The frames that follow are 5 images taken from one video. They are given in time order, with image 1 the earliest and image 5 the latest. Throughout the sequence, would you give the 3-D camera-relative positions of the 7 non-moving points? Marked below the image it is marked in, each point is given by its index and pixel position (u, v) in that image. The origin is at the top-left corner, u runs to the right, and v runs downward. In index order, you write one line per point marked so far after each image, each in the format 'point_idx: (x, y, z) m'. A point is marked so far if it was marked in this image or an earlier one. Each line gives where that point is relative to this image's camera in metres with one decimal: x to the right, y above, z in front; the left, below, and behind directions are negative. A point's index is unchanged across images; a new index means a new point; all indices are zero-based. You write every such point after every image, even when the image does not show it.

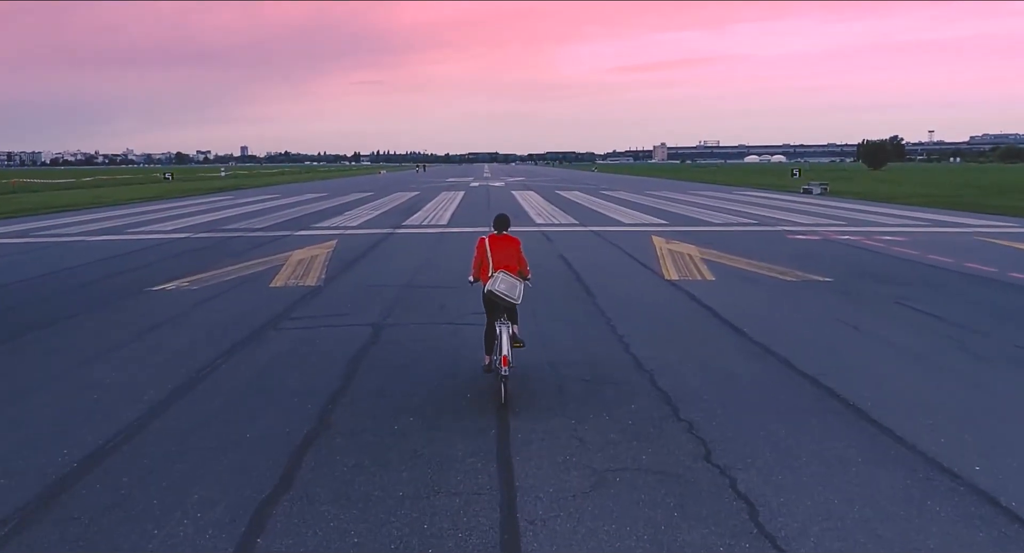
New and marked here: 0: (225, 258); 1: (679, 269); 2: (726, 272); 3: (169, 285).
0: (-3.2, +0.2, +19.4) m
1: (+1.6, +0.1, +16.6) m
2: (+2.0, 0.0, +16.3) m
3: (-3.0, -0.1, +15.0) m
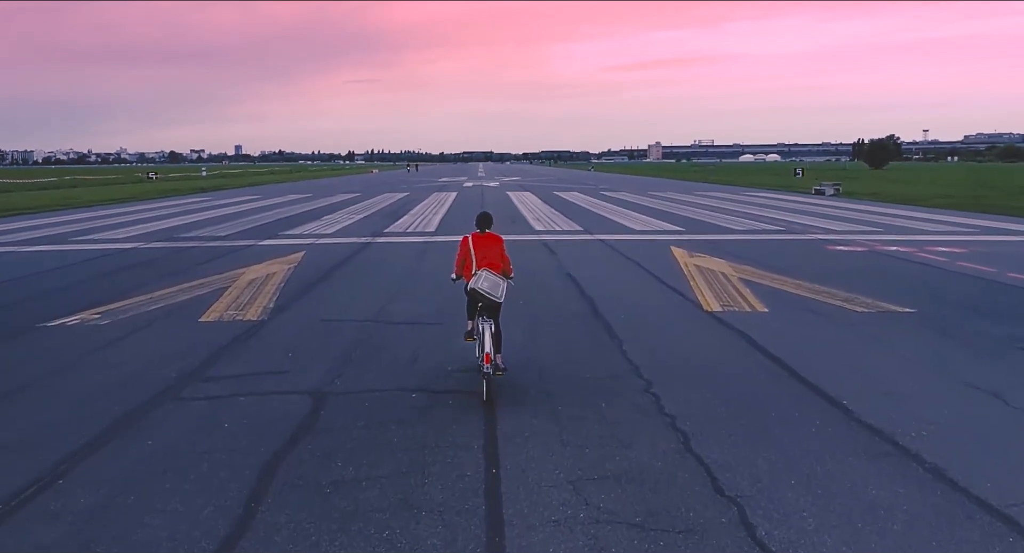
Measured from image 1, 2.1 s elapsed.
0: (-3.3, 0.0, +16.2) m
1: (+1.6, -0.1, +13.4) m
2: (+2.0, -0.2, +13.2) m
3: (-3.0, -0.3, +11.9) m
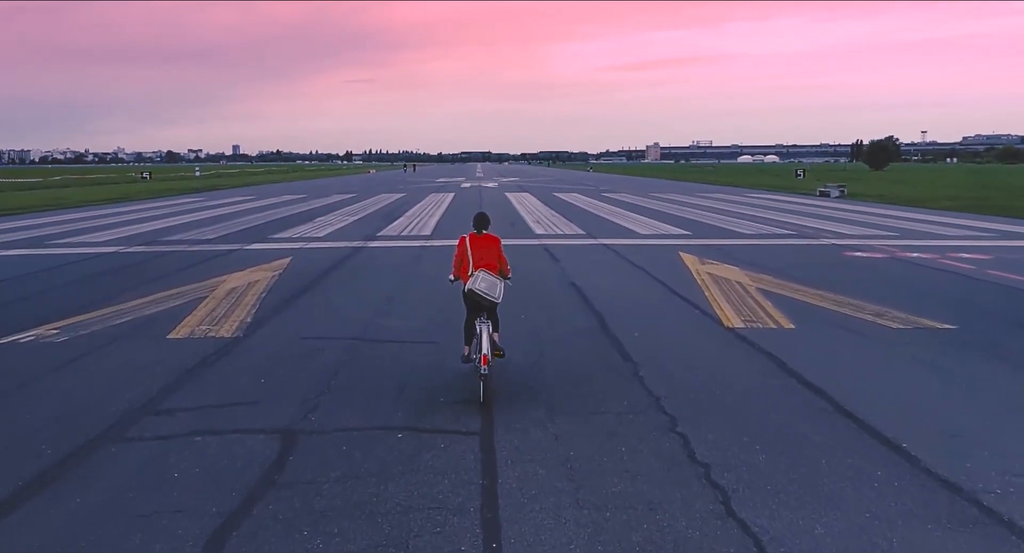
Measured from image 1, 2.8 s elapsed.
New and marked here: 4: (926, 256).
0: (-3.3, -0.1, +15.1) m
1: (+1.6, -0.2, +12.3) m
2: (+2.0, -0.2, +12.1) m
3: (-3.0, -0.3, +10.8) m
4: (+4.6, +0.2, +19.1) m
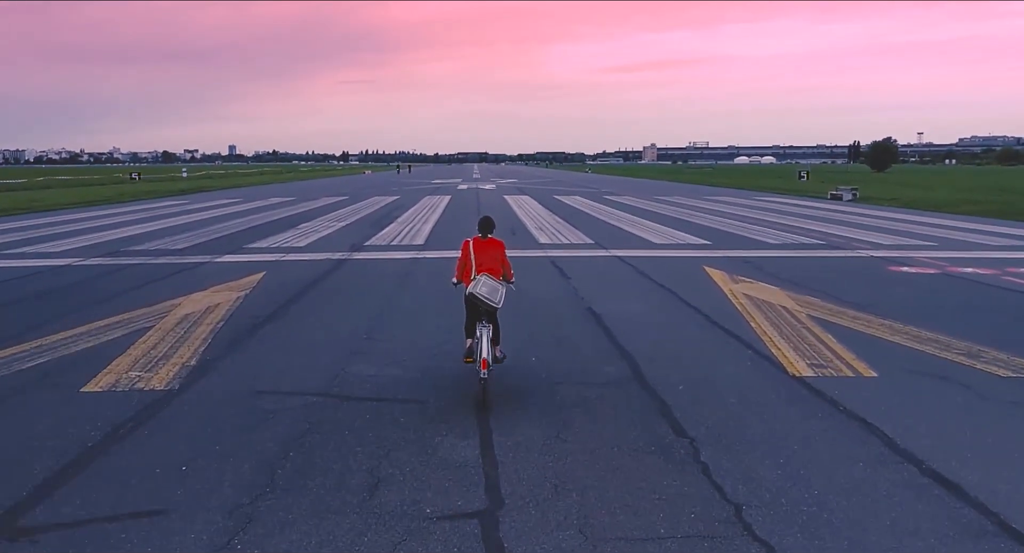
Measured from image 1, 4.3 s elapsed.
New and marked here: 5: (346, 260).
0: (-3.2, -0.2, +12.9) m
1: (+1.6, -0.4, +10.2) m
2: (+2.0, -0.4, +9.9) m
3: (-3.0, -0.5, +8.6) m
4: (+4.6, +0.1, +16.9) m
5: (-1.8, +0.2, +18.4) m
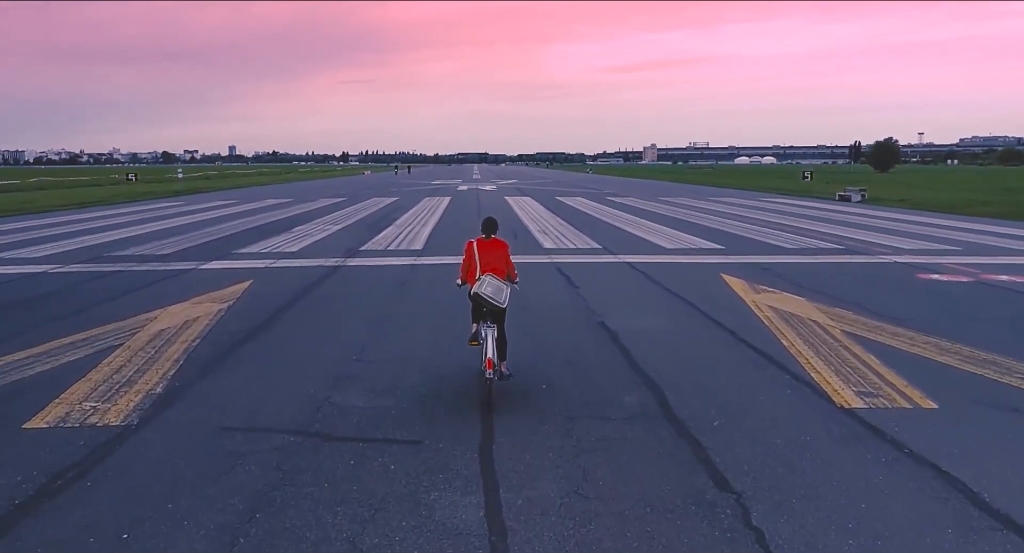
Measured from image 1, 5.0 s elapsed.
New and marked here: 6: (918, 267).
0: (-3.2, -0.3, +11.9) m
1: (+1.6, -0.4, +9.1) m
2: (+2.1, -0.5, +8.9) m
3: (-2.9, -0.6, +7.5) m
4: (+4.6, 0.0, +15.9) m
5: (-1.7, +0.1, +17.3) m
6: (+4.0, +0.1, +17.2) m
